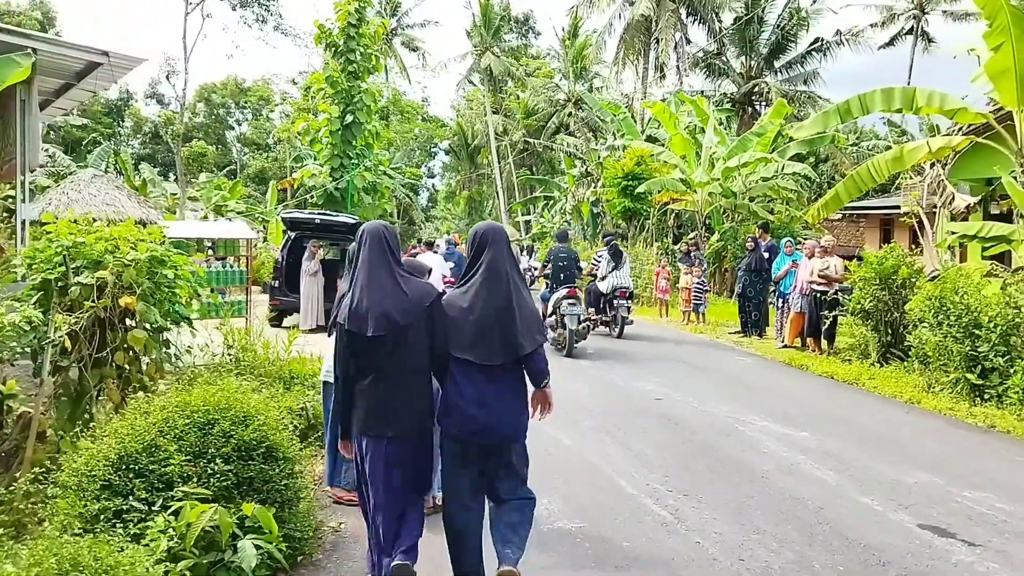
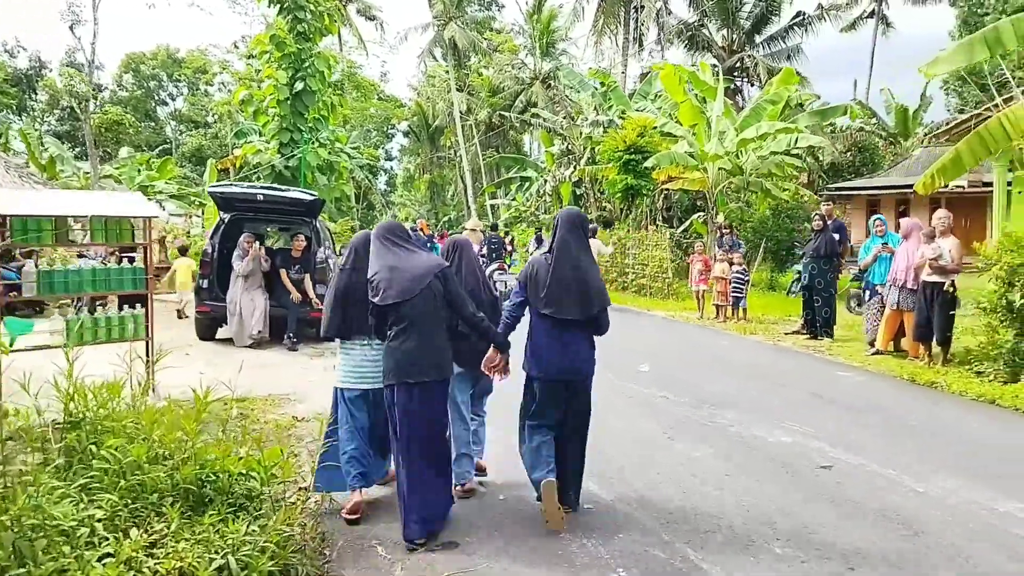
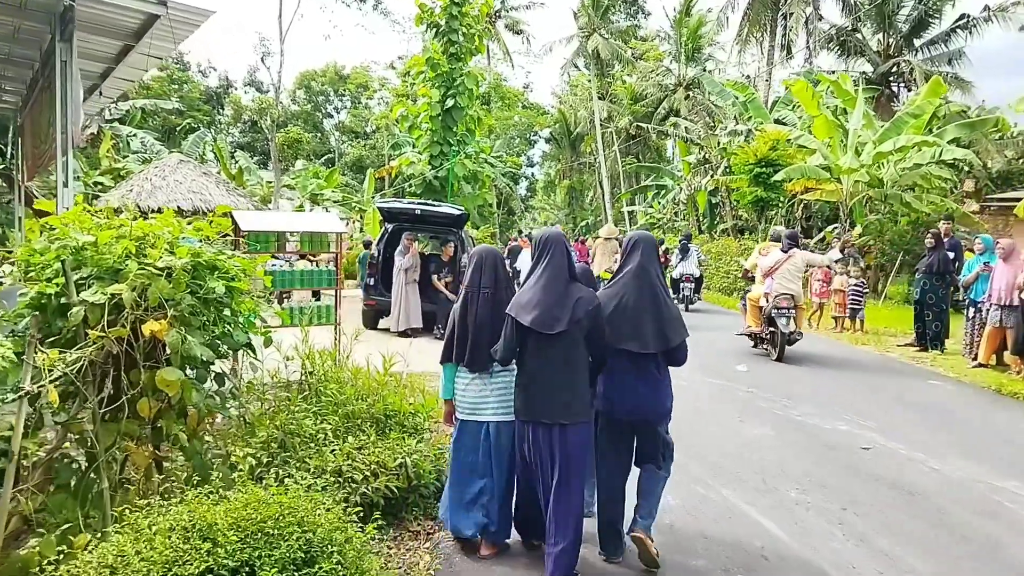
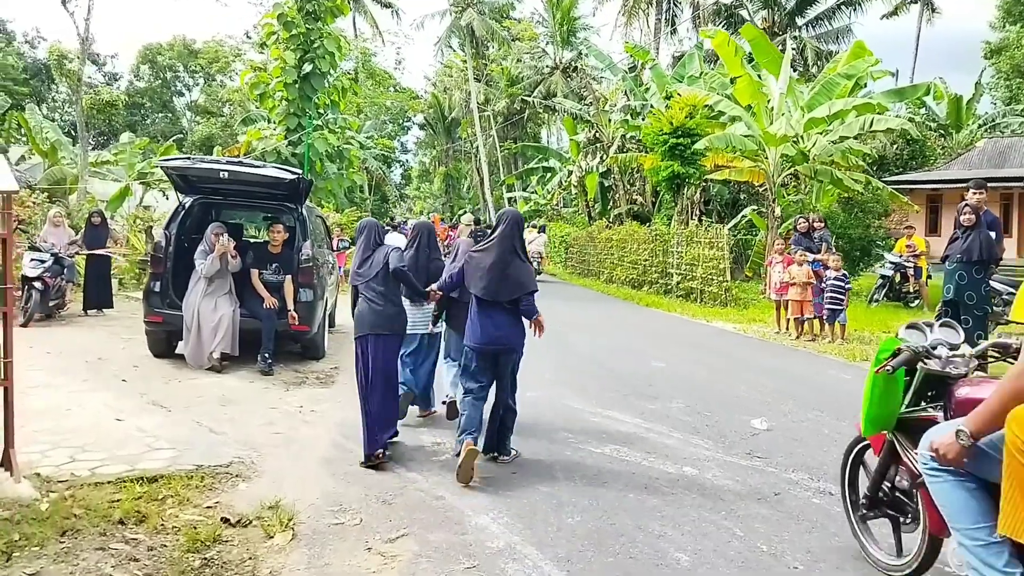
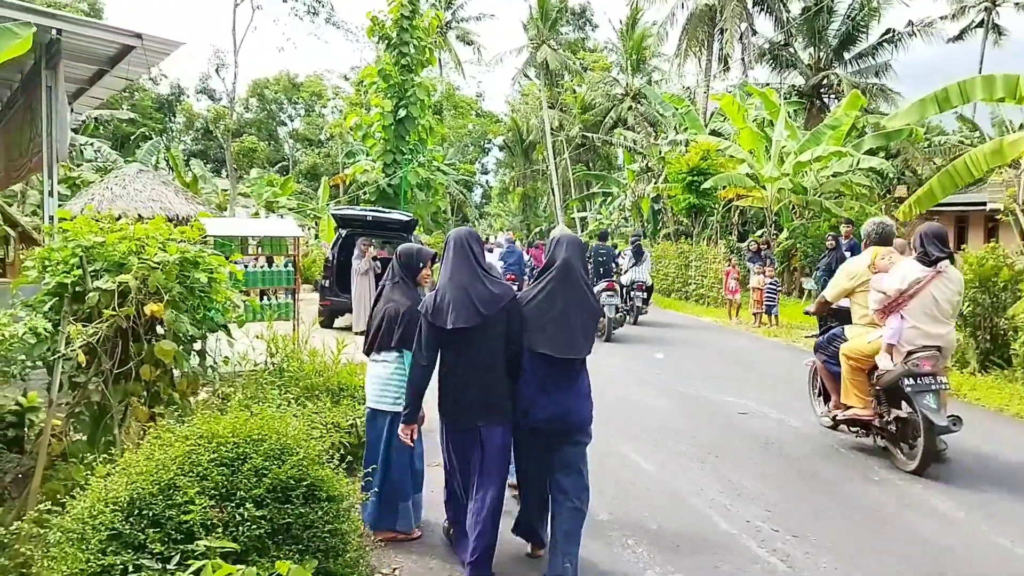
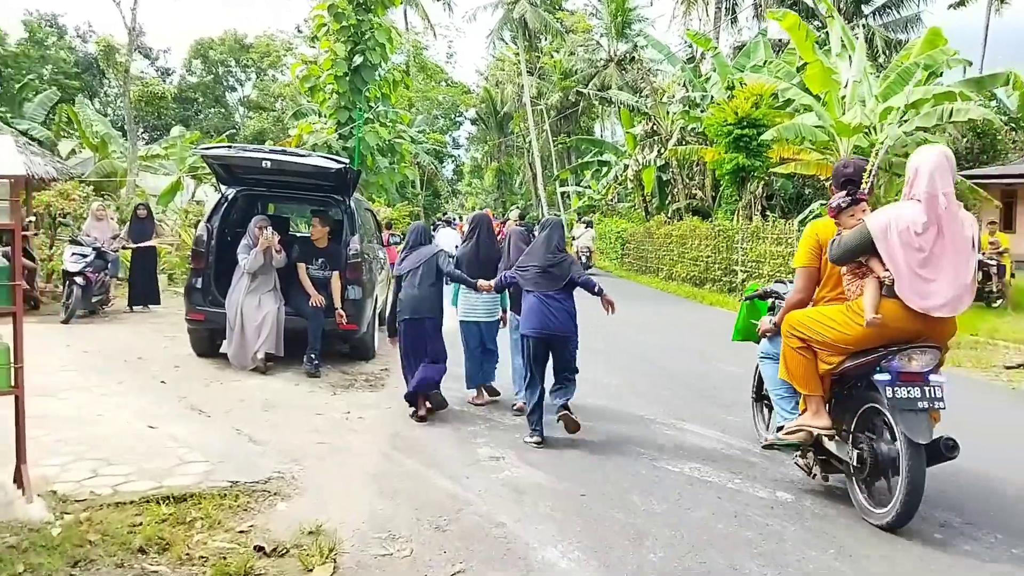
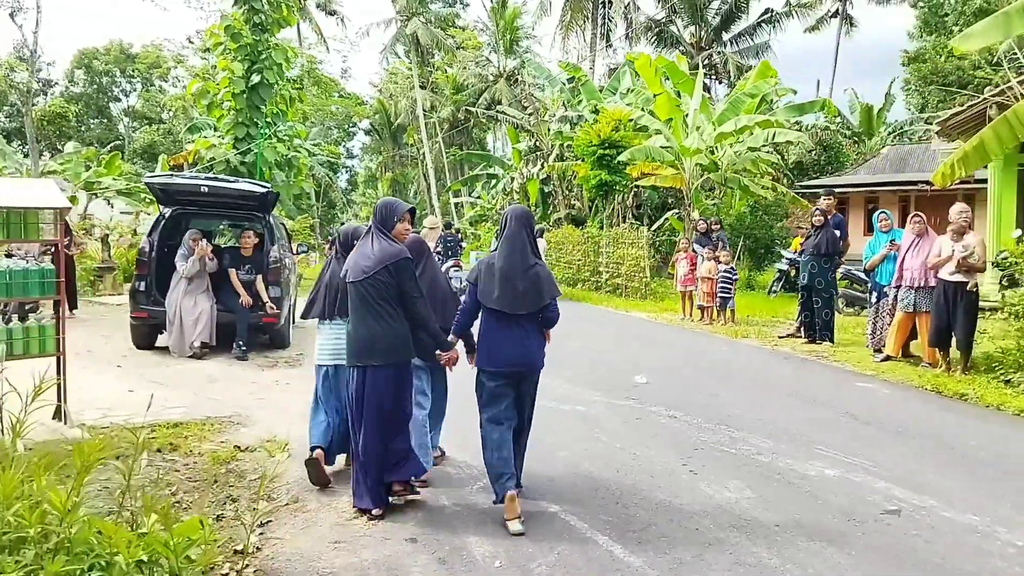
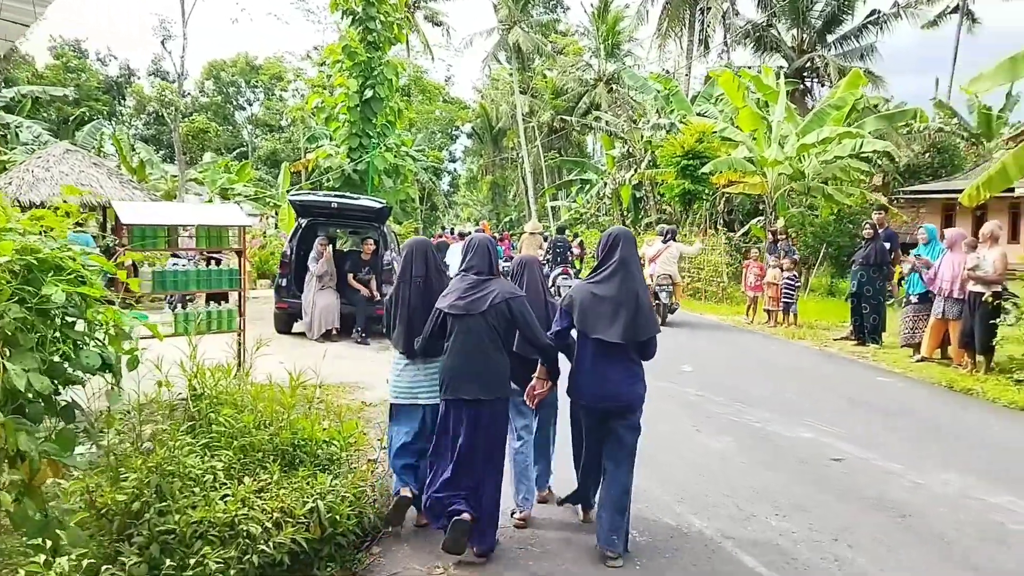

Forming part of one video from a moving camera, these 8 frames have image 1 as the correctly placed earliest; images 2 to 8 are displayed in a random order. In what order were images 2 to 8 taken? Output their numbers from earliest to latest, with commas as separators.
5, 3, 8, 2, 7, 4, 6
